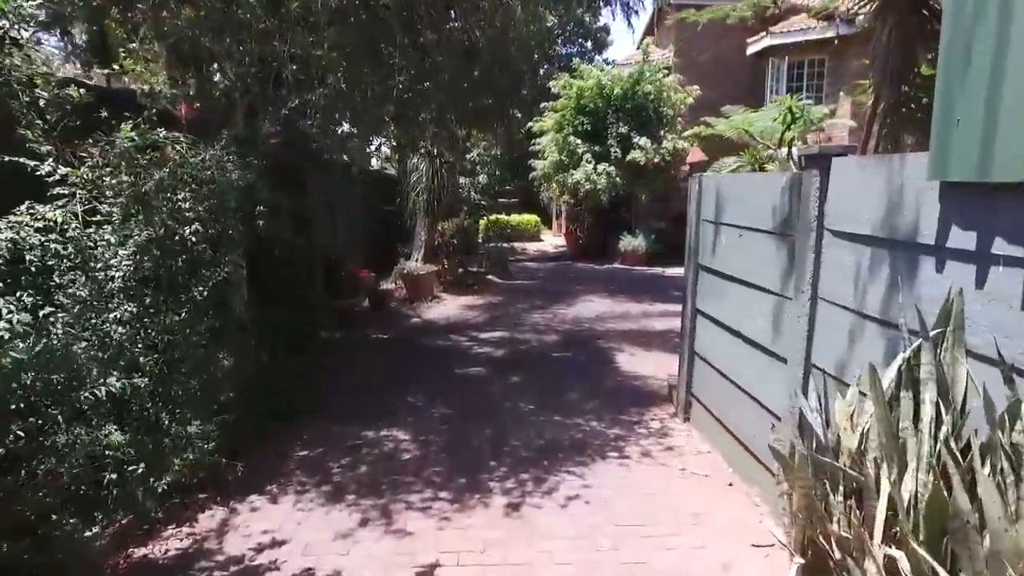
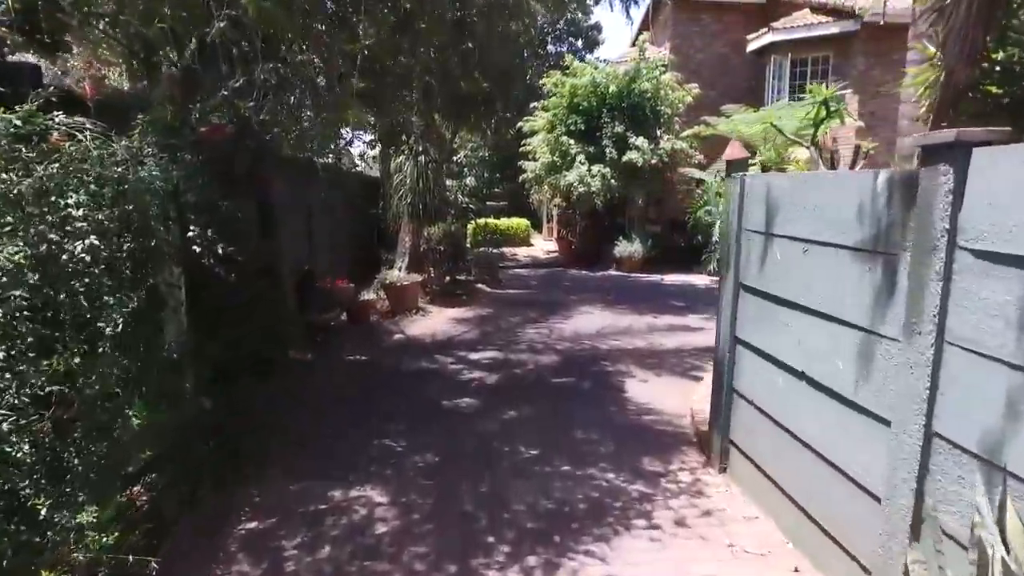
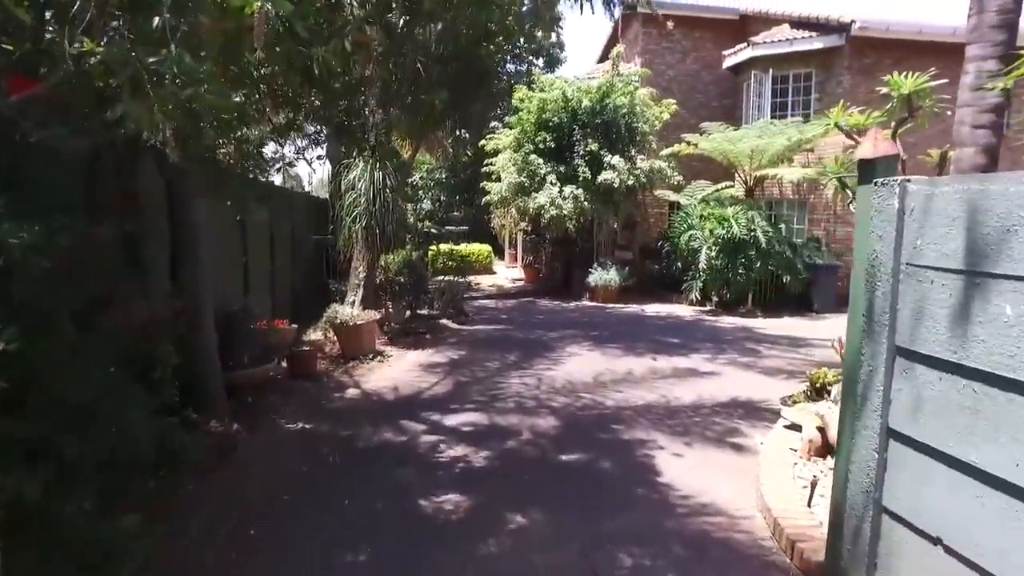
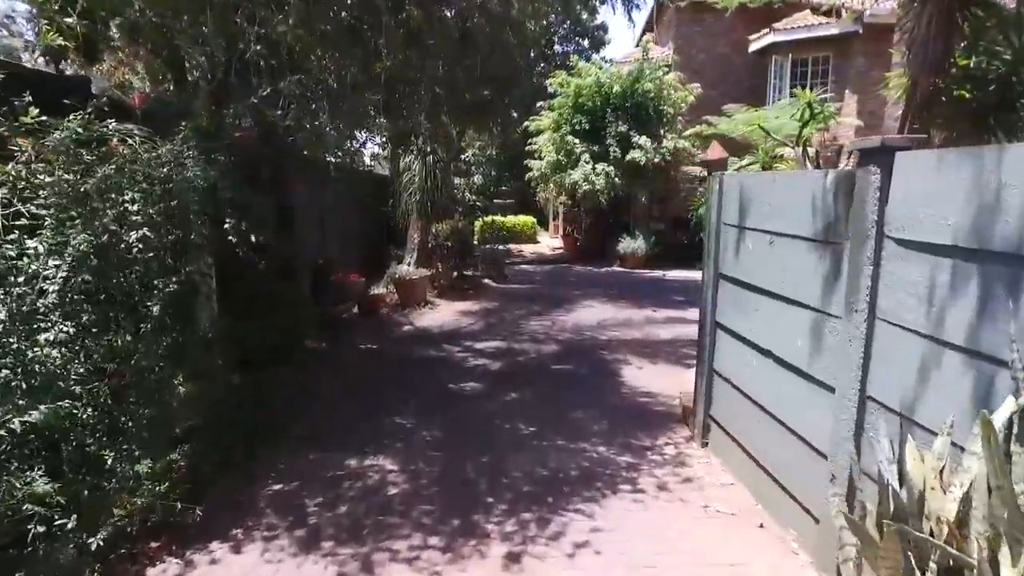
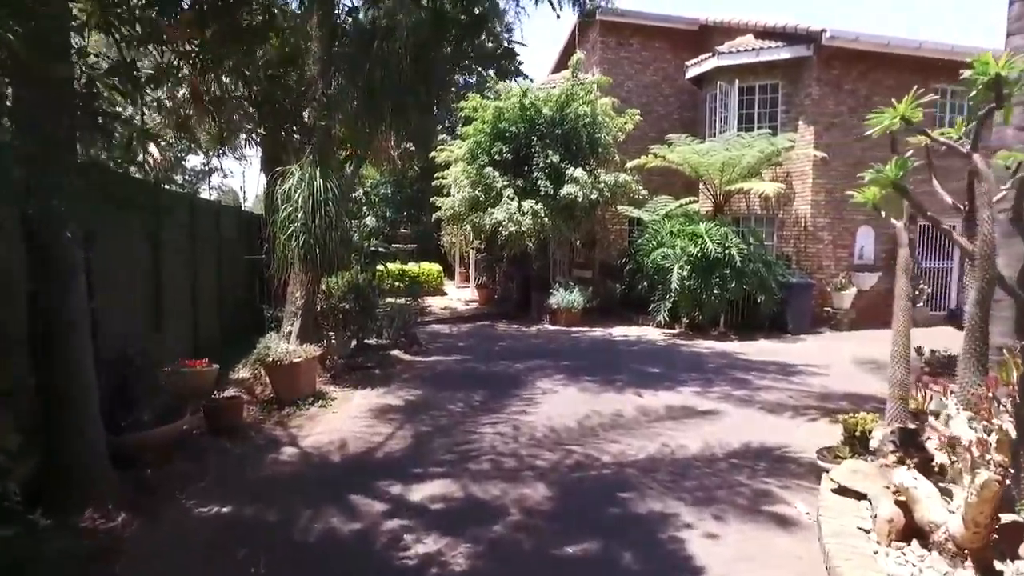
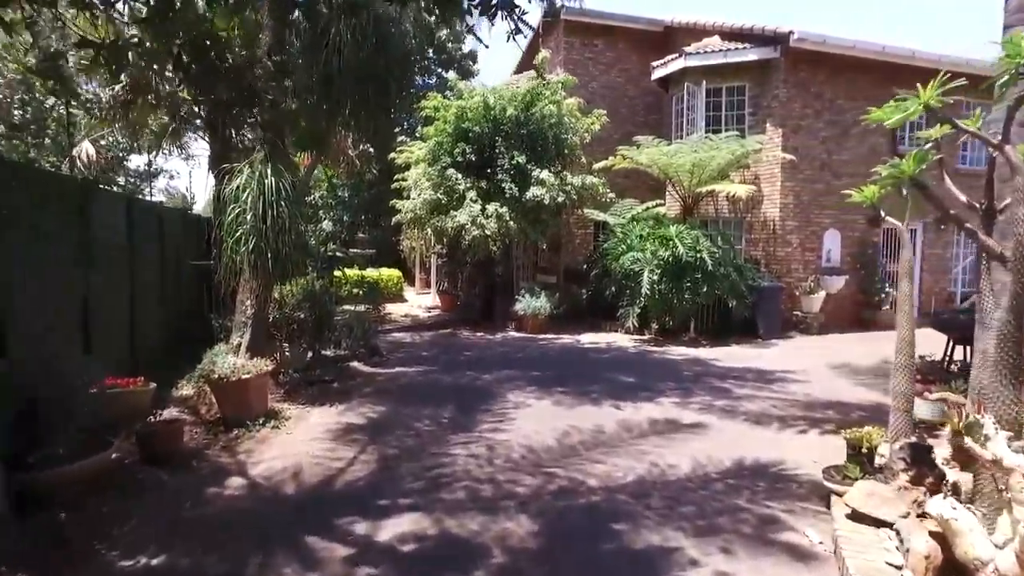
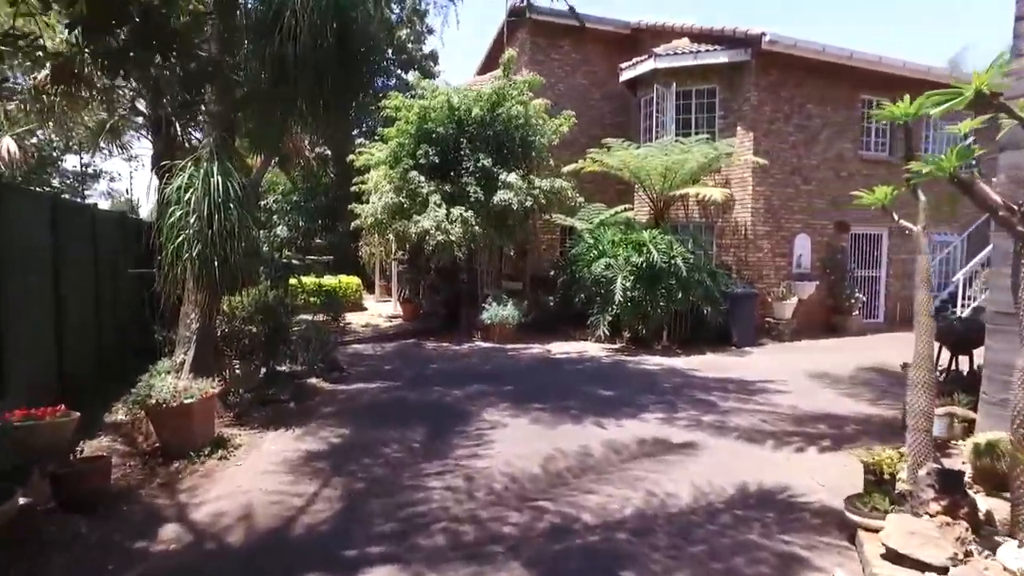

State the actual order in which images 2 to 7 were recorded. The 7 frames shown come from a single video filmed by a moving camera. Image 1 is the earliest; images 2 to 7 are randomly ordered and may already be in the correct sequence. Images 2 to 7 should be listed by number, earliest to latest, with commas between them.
4, 2, 3, 5, 6, 7
